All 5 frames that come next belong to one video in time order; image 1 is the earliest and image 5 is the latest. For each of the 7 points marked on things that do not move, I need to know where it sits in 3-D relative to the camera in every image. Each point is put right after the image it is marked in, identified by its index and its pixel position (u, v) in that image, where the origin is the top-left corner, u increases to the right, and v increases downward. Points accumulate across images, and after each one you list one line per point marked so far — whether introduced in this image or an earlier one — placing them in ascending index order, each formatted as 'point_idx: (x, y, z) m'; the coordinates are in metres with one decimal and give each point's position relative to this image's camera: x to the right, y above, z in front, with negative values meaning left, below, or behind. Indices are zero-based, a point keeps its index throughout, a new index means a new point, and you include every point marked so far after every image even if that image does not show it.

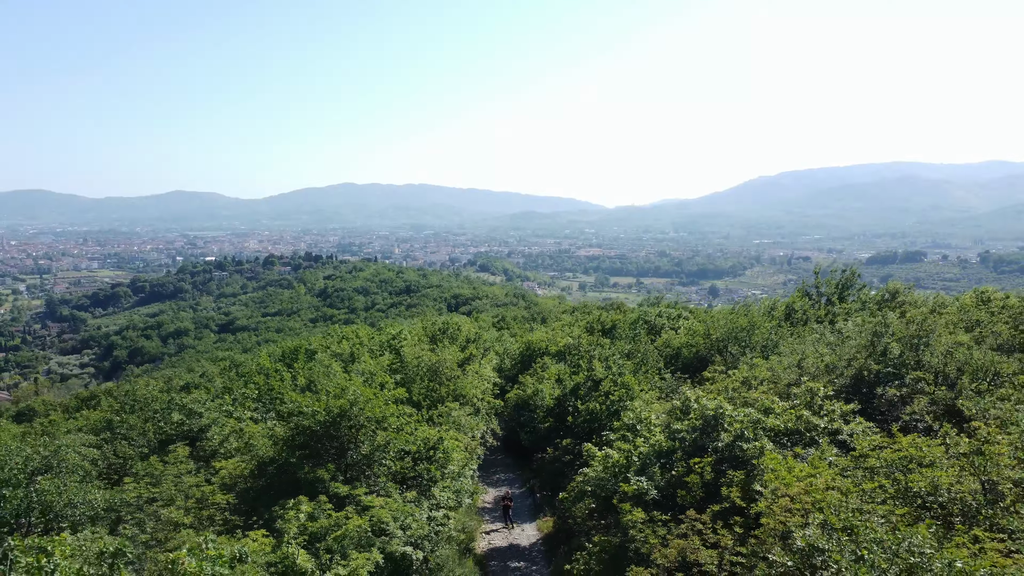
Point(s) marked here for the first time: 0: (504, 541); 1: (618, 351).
0: (-0.2, -5.4, +11.4) m
1: (+2.8, -1.7, +14.1) m
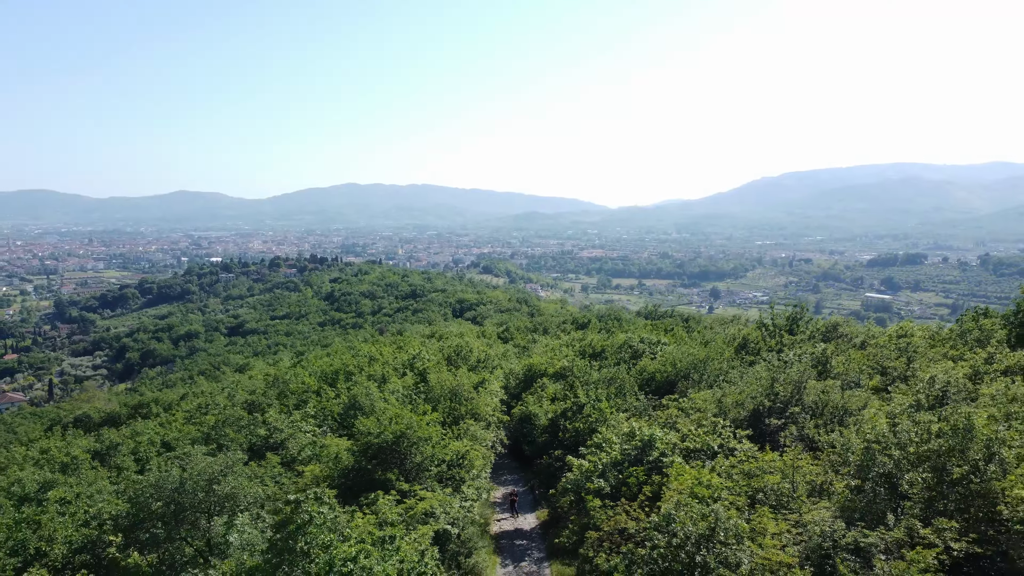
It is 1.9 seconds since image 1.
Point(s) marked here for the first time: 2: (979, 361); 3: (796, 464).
0: (0.0, -6.6, +14.8) m
1: (+3.0, -3.0, +17.5) m
2: (+10.6, -1.7, +12.1) m
3: (+4.7, -2.9, +8.8) m
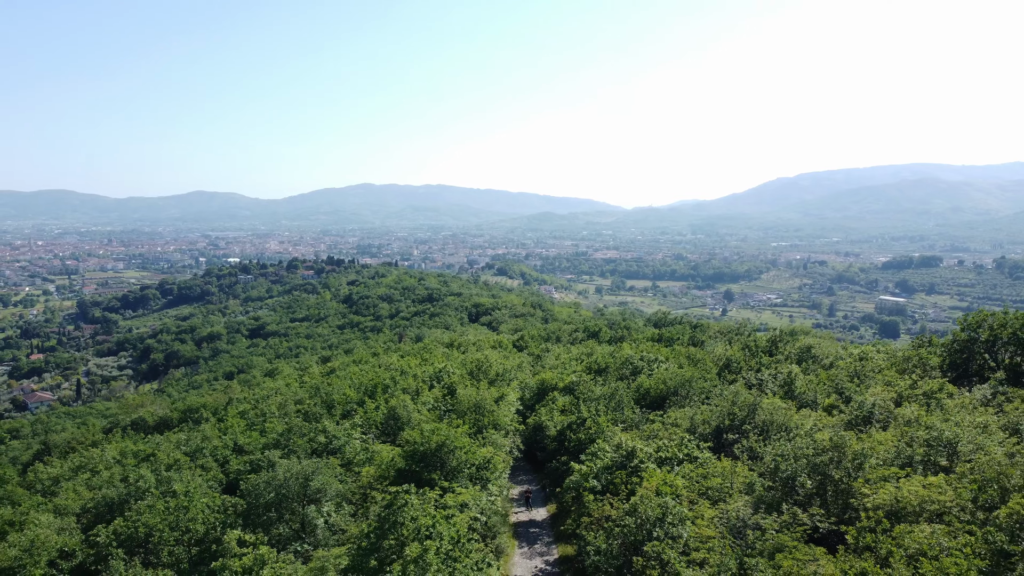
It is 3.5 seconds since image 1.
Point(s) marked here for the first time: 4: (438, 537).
0: (+0.5, -7.7, +17.9) m
1: (+3.6, -4.1, +20.5) m
2: (+11.0, -2.8, +14.9) m
3: (+5.0, -4.0, +11.8) m
4: (-1.4, -5.0, +10.7) m
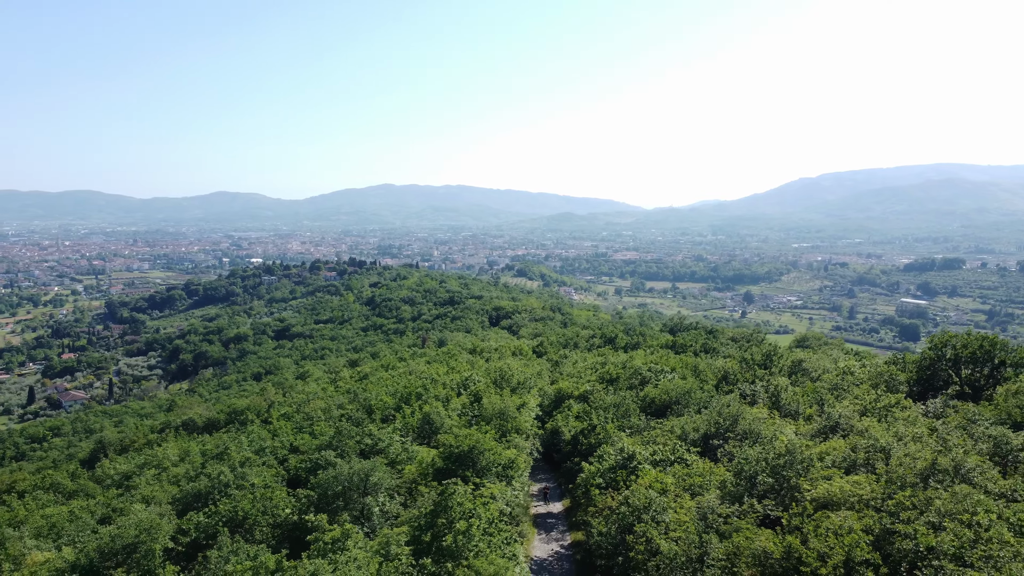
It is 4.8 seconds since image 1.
0: (+1.3, -8.7, +20.7) m
1: (+4.4, -5.0, +23.1) m
2: (+11.6, -3.7, +17.3) m
3: (+5.6, -4.9, +14.3) m
4: (-0.8, -5.9, +13.5) m
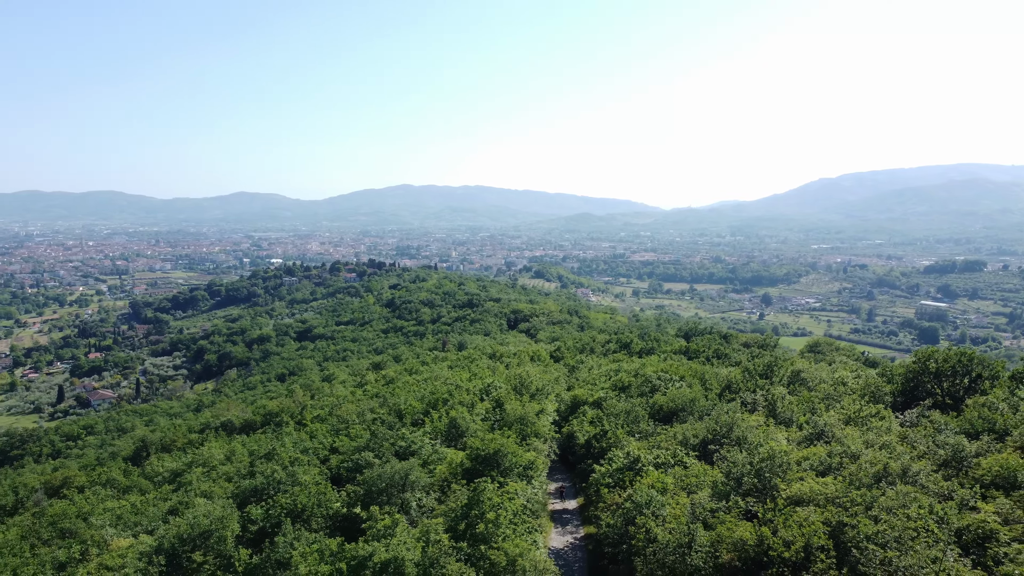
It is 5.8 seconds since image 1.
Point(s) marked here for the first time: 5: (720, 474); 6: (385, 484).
0: (+2.1, -9.4, +22.8) m
1: (+5.3, -5.8, +25.2) m
2: (+12.4, -4.4, +19.1) m
3: (+6.2, -5.7, +16.4) m
4: (-0.2, -6.7, +15.8) m
5: (+6.1, -5.6, +15.6) m
6: (-4.6, -7.1, +19.2) m
